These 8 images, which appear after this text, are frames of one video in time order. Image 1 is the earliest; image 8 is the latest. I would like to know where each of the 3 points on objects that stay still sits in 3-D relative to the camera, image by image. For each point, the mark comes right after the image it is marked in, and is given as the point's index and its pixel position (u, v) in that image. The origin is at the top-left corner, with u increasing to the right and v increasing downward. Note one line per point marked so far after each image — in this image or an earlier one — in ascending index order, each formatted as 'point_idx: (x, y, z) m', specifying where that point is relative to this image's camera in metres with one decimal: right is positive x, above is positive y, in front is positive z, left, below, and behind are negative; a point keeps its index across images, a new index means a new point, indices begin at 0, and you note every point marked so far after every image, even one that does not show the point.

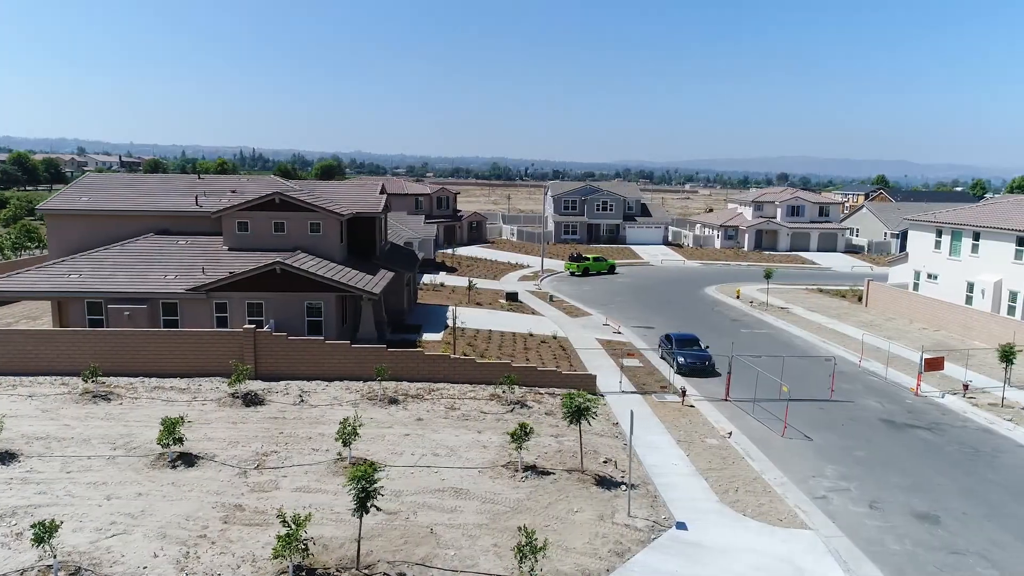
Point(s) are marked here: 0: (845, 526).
0: (+7.1, -5.1, +14.3) m
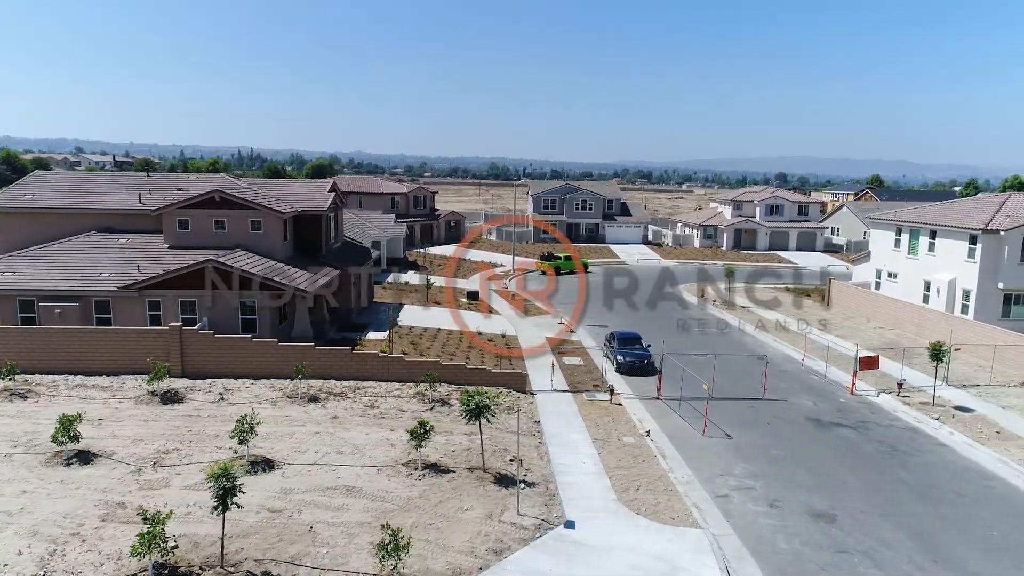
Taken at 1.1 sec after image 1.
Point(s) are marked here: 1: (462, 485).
0: (+4.8, -5.0, +14.2) m
1: (-1.1, -4.4, +14.8) m
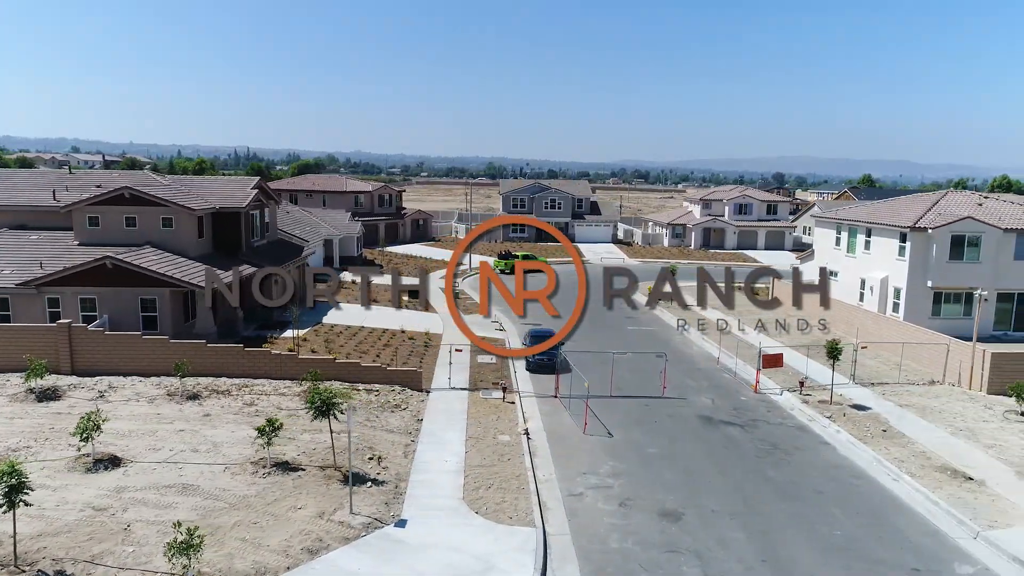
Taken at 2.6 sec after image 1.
0: (+1.3, -4.9, +14.0) m
1: (-4.6, -4.3, +14.6) m
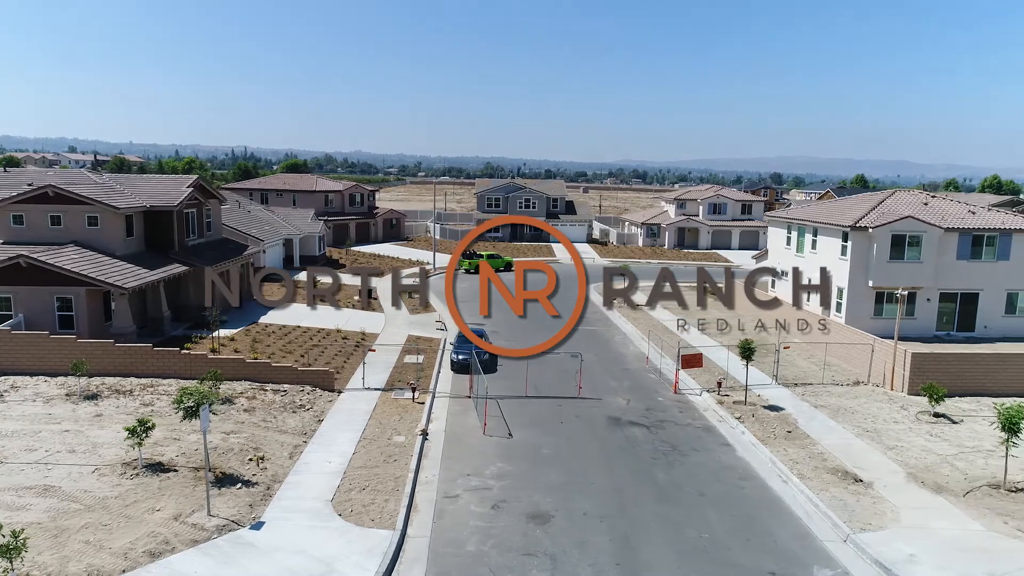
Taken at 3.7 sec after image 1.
0: (-1.5, -4.9, +13.8) m
1: (-7.4, -4.3, +14.4) m
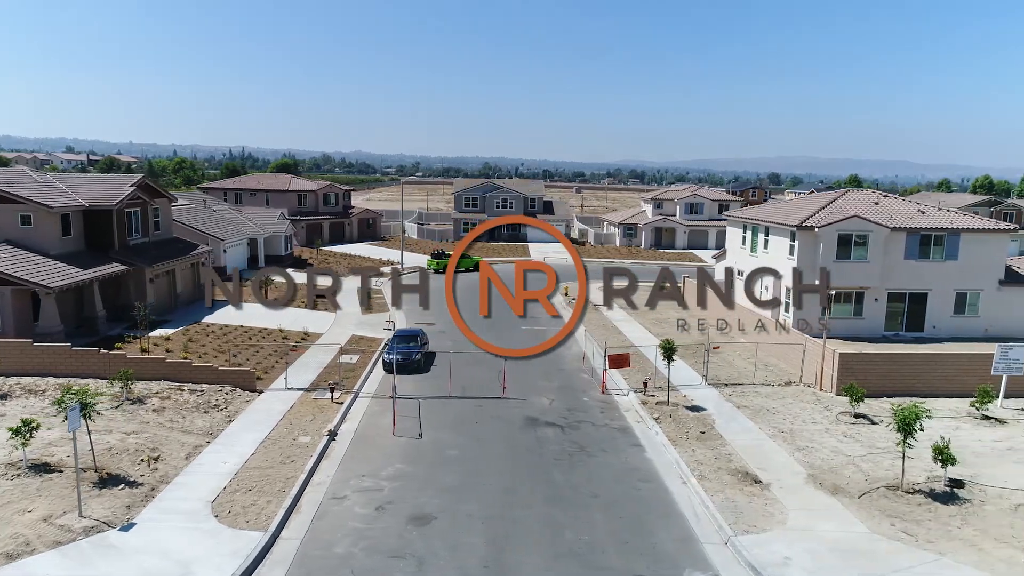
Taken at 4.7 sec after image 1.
0: (-4.0, -4.9, +13.6) m
1: (-9.9, -4.3, +14.2) m
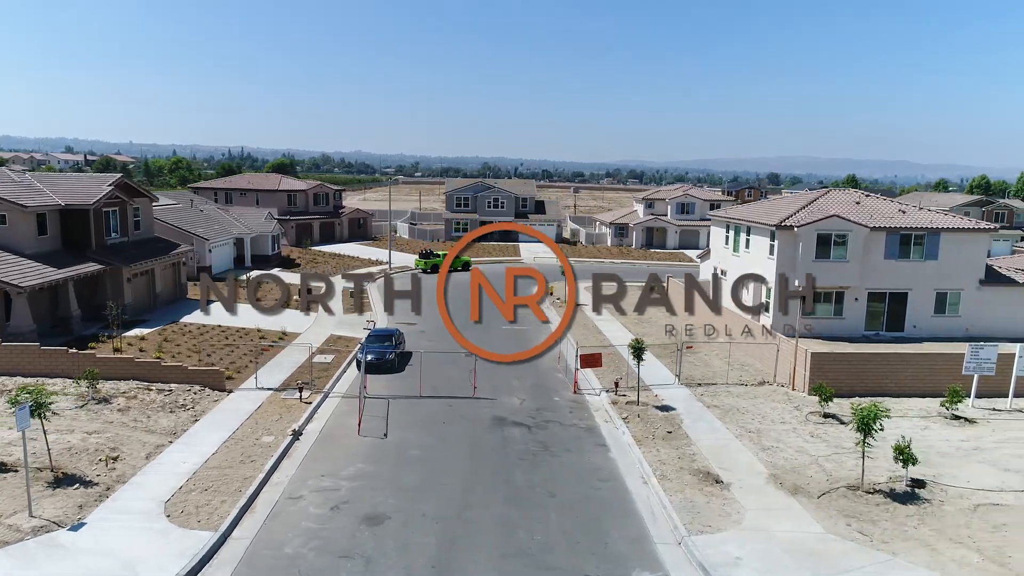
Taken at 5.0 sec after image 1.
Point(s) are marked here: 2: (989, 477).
0: (-5.0, -4.9, +13.6) m
1: (-10.8, -4.2, +14.2) m
2: (+11.8, -4.7, +16.4) m
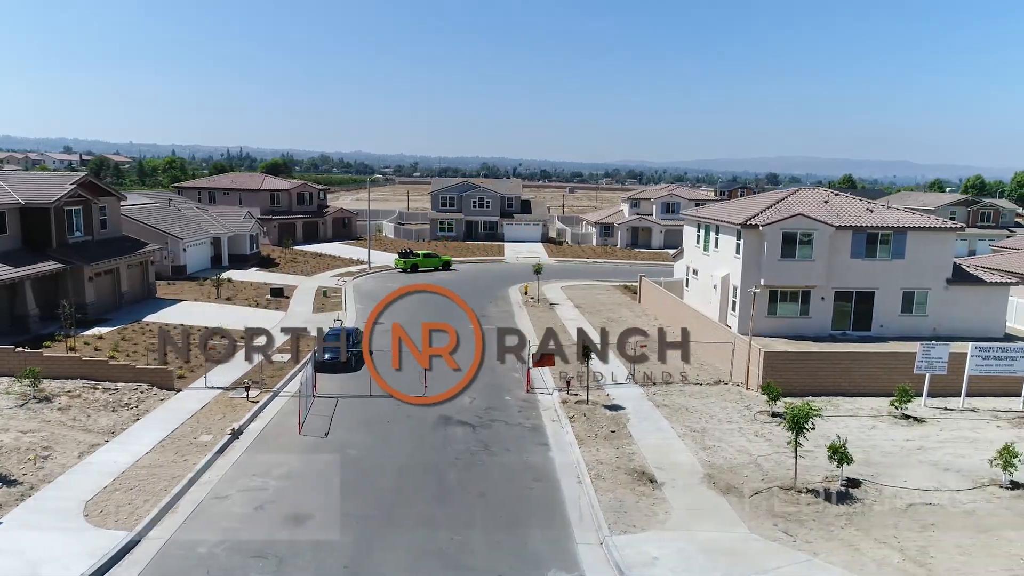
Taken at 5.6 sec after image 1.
0: (-6.6, -4.8, +13.5) m
1: (-12.4, -4.2, +14.1) m
2: (+10.2, -4.6, +16.3) m
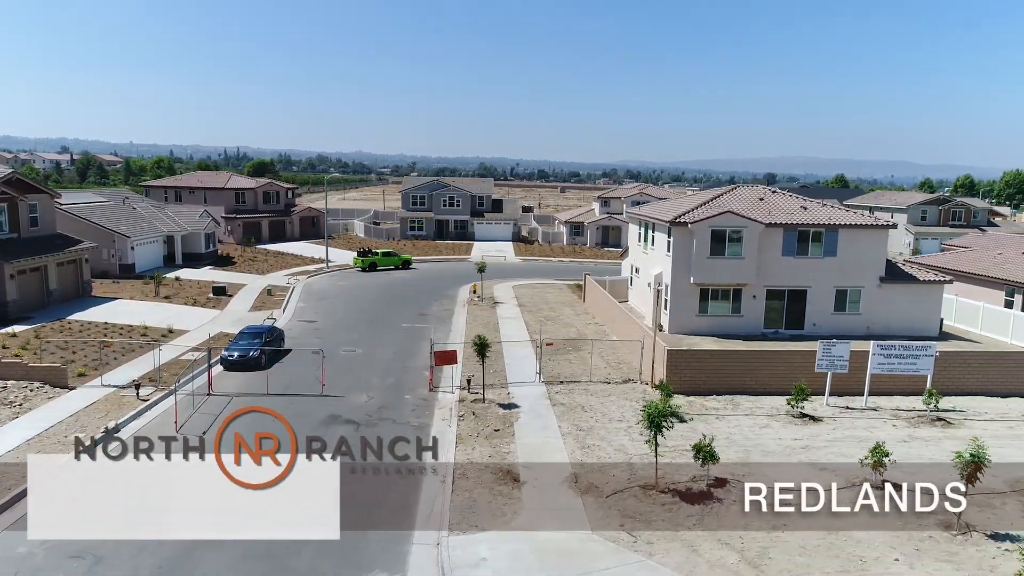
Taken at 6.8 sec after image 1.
0: (-9.8, -4.7, +13.2) m
1: (-15.7, -4.1, +13.9) m
2: (+6.9, -4.6, +16.1) m
